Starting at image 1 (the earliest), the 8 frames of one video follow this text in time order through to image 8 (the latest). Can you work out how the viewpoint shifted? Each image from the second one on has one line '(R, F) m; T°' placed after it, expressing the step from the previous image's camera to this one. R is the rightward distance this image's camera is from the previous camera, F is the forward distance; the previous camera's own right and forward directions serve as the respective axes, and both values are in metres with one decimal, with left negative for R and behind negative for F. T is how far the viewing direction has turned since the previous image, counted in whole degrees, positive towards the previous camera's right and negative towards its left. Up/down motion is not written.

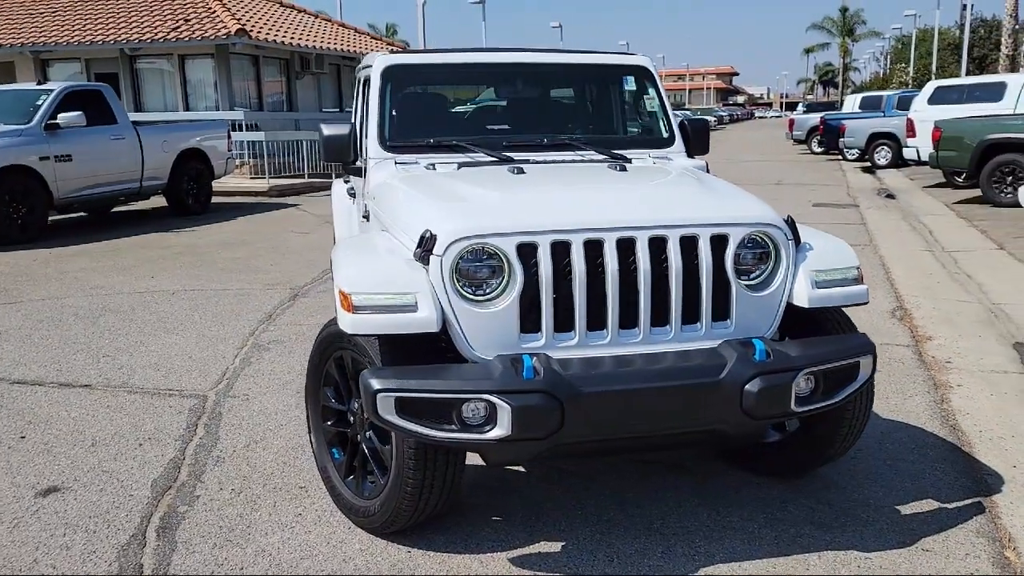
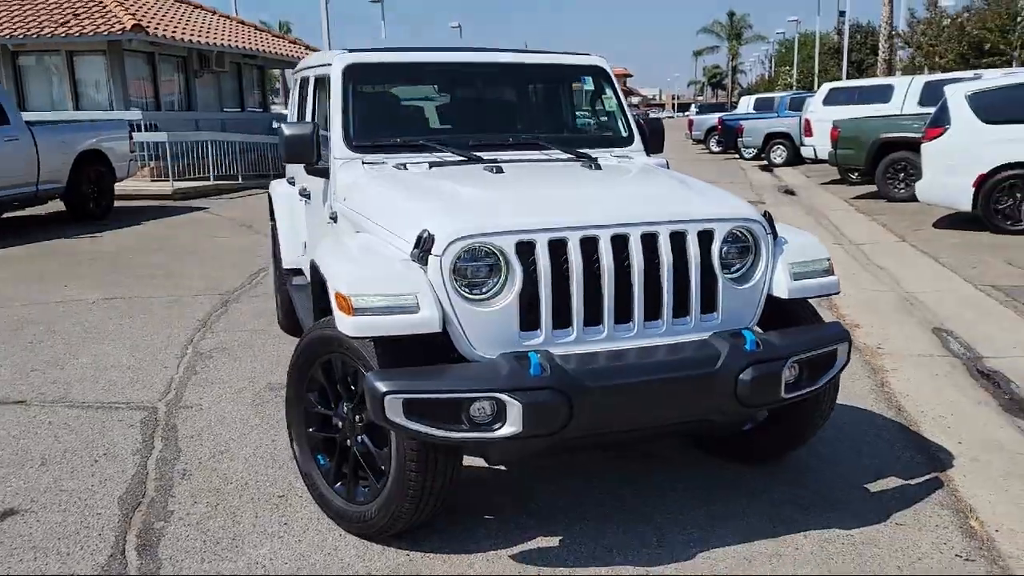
(-0.4, 0.0) m; +7°
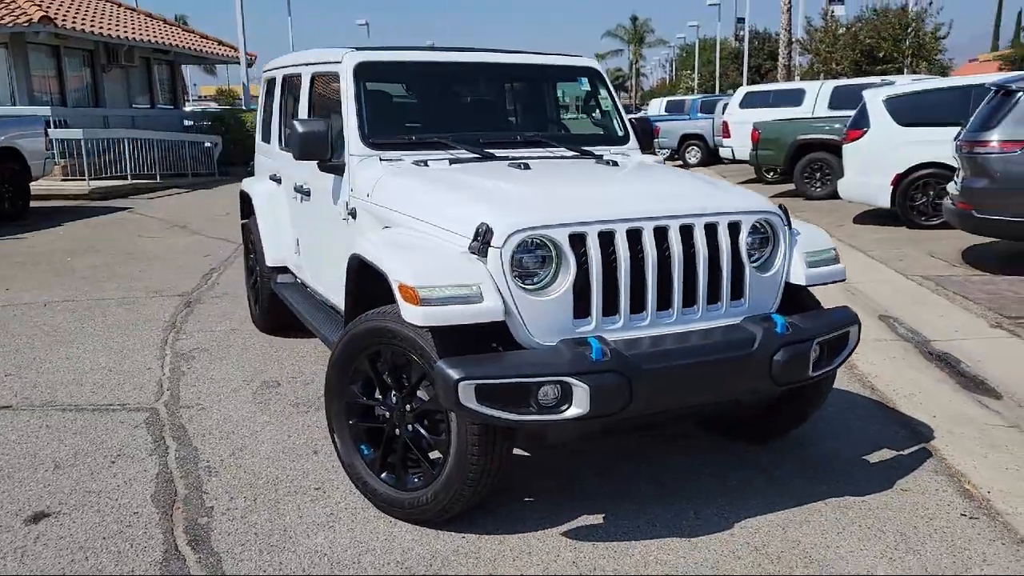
(-0.6, -0.1) m; +6°
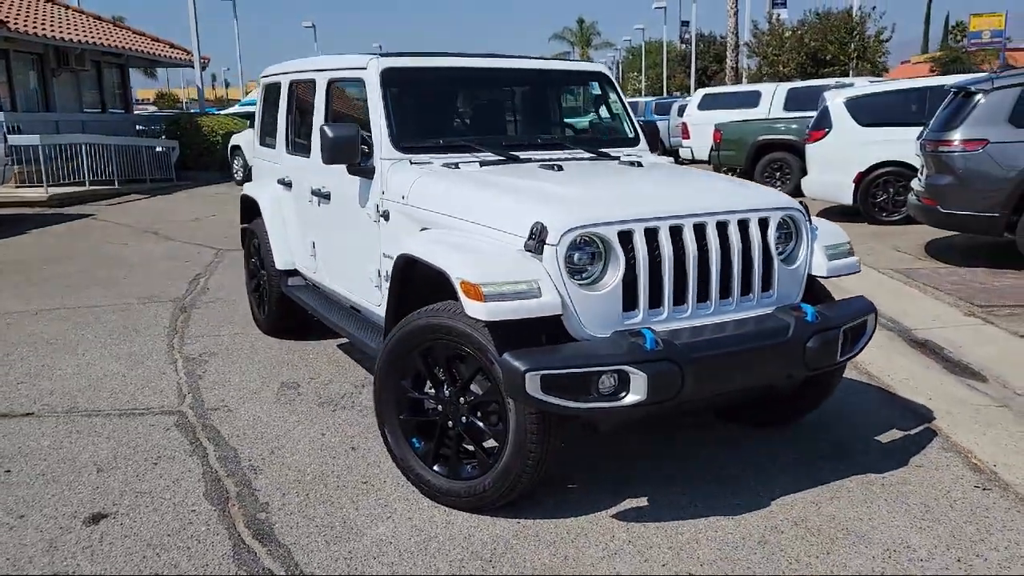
(-0.4, -0.2) m; +3°
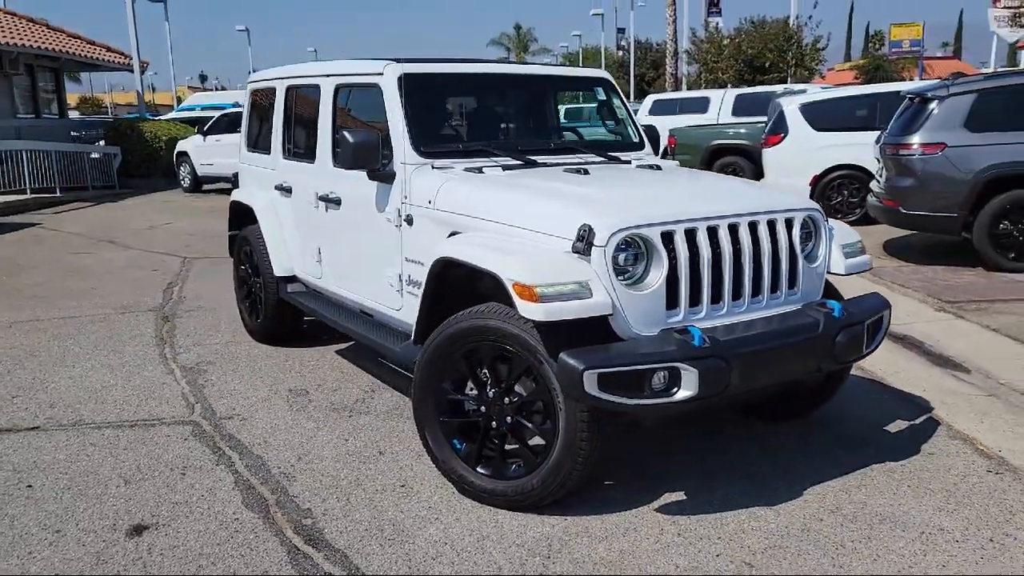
(-0.5, 0.0) m; +4°
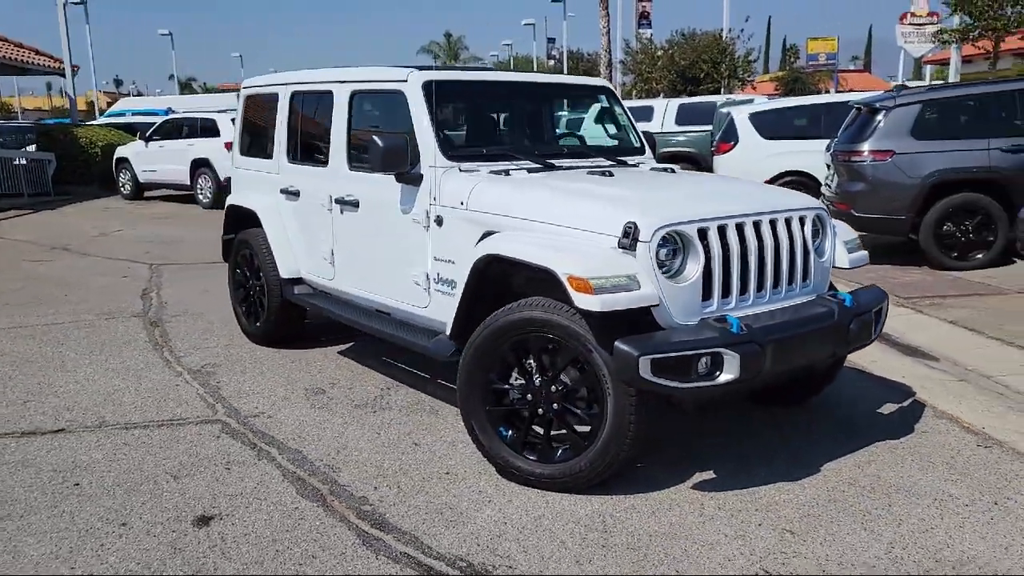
(-0.5, -0.2) m; +5°
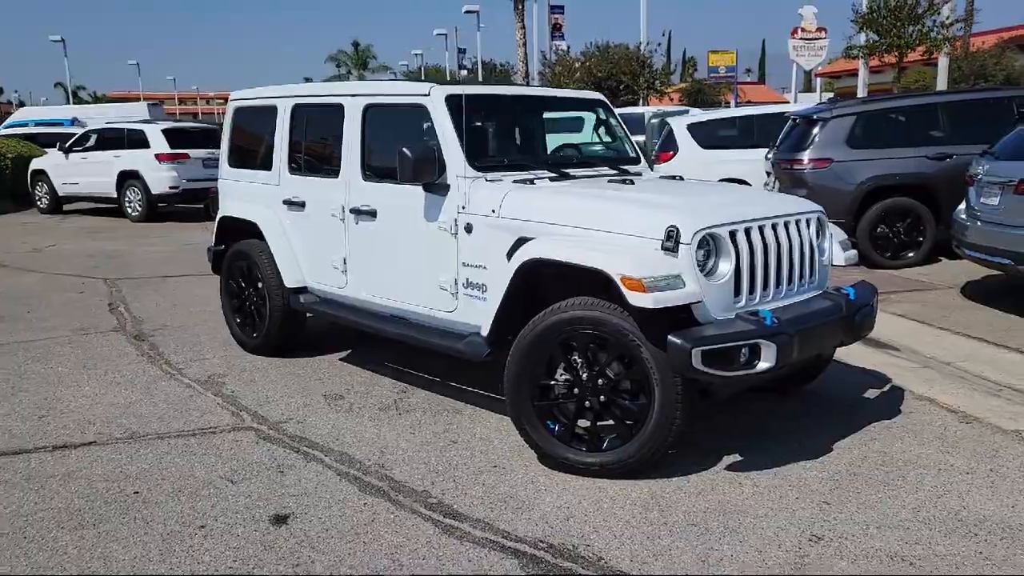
(-0.7, -0.2) m; +6°
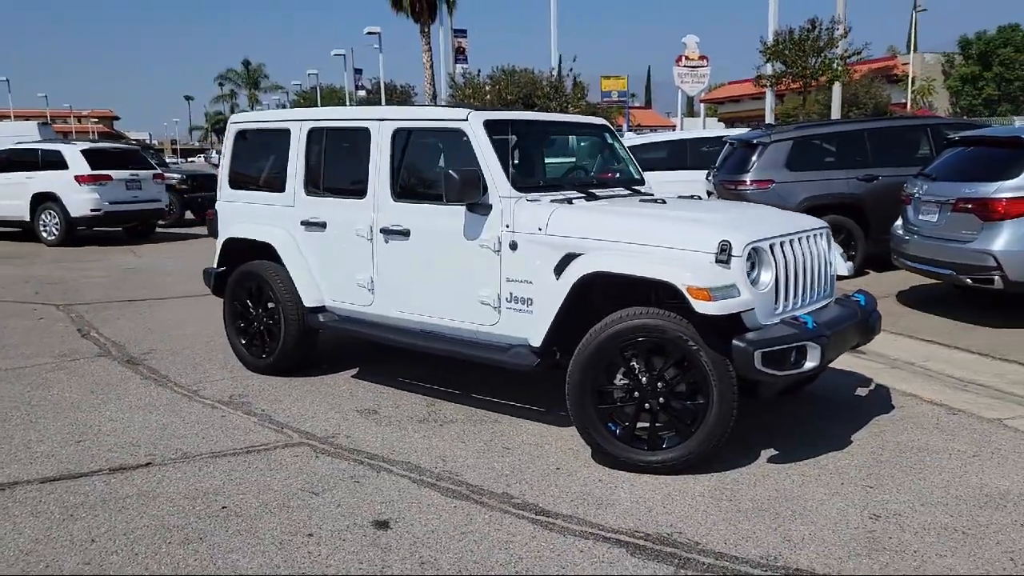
(-0.9, -0.2) m; +7°
